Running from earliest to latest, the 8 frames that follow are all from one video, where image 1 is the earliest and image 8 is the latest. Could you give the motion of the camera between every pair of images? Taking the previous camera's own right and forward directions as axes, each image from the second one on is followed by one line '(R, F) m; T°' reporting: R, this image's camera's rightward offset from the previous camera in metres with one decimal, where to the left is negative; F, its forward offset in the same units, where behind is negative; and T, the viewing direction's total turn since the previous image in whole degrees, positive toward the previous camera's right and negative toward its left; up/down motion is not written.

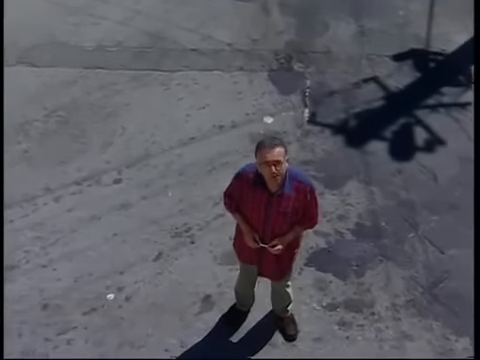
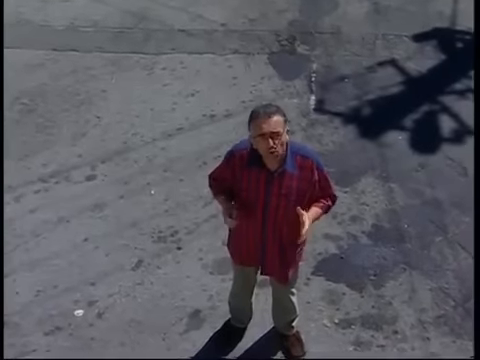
(0.0, +1.2) m; 0°
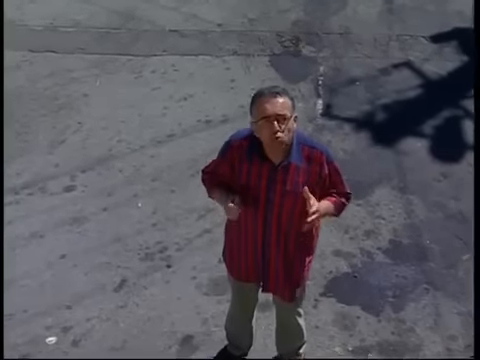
(0.0, +0.8) m; 0°
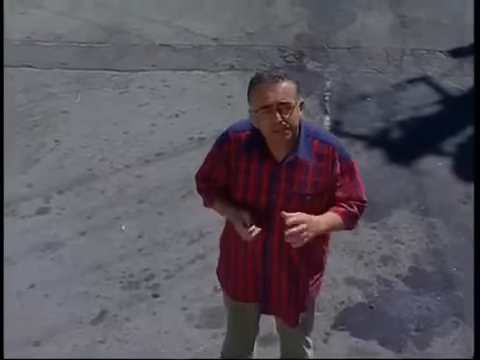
(0.0, +0.7) m; 0°
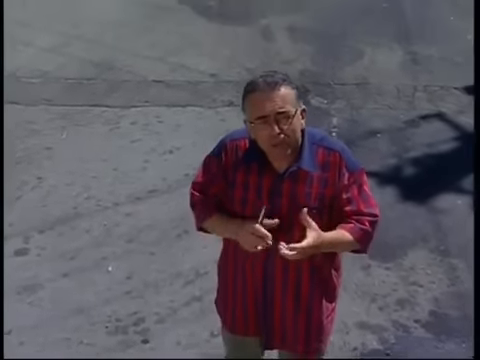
(0.0, +0.5) m; 0°
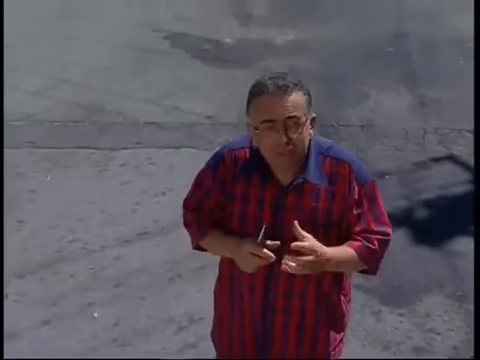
(0.0, +0.4) m; 0°
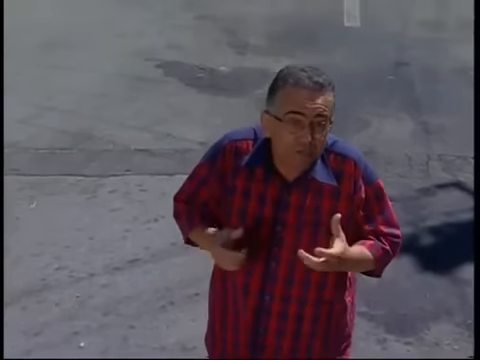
(0.0, +0.3) m; 0°
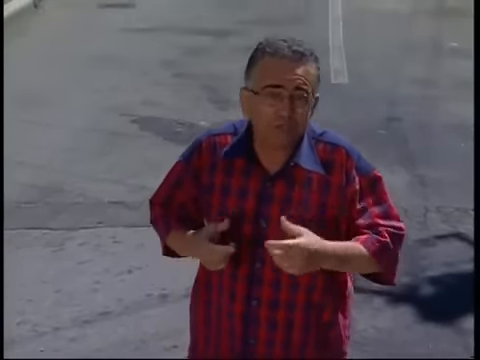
(0.0, +0.4) m; +1°
